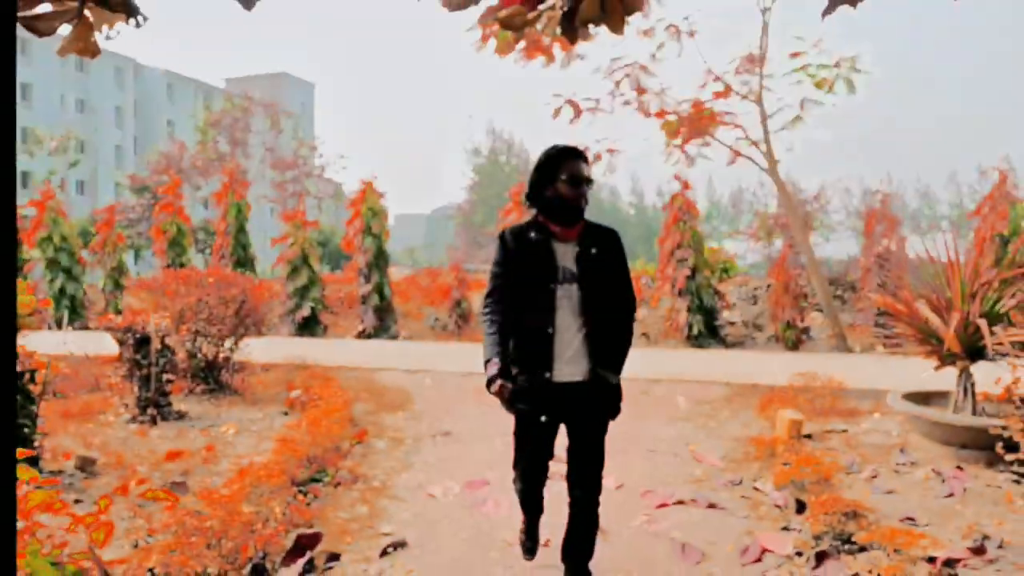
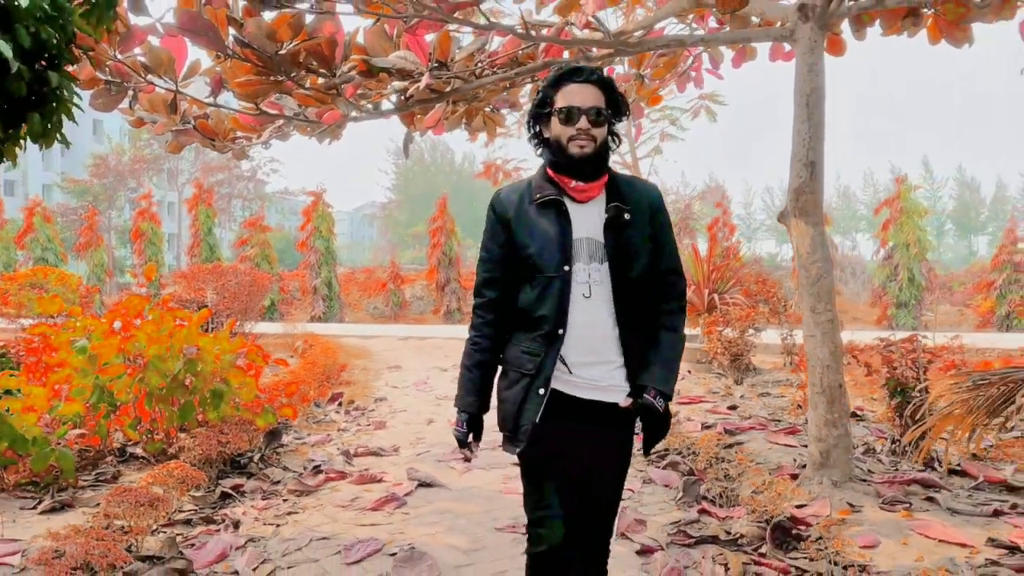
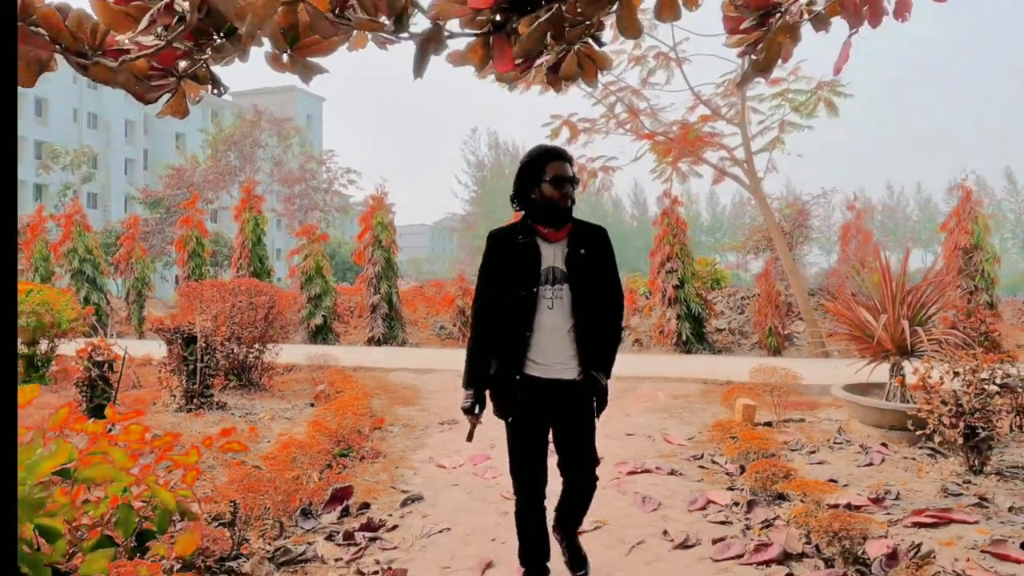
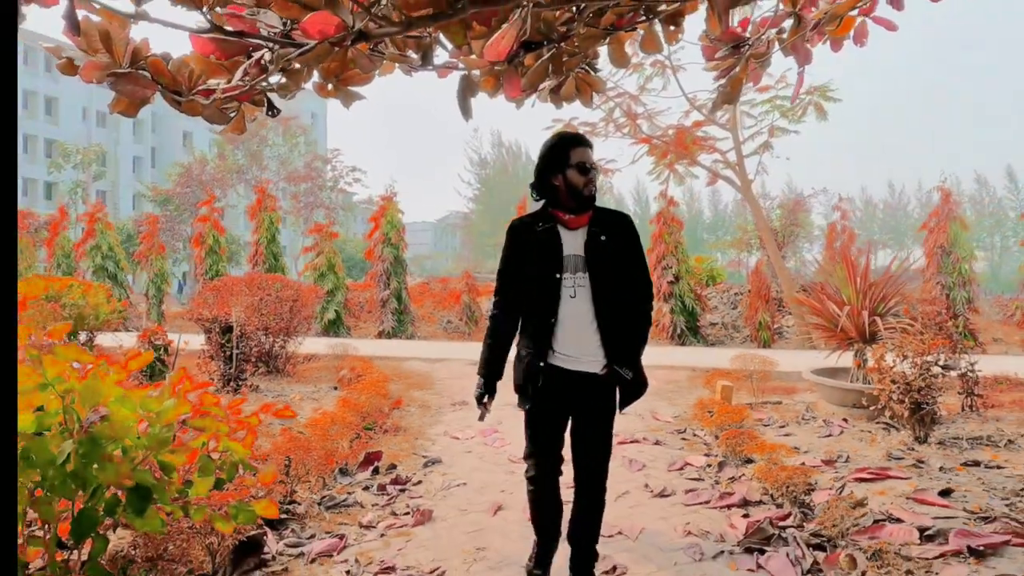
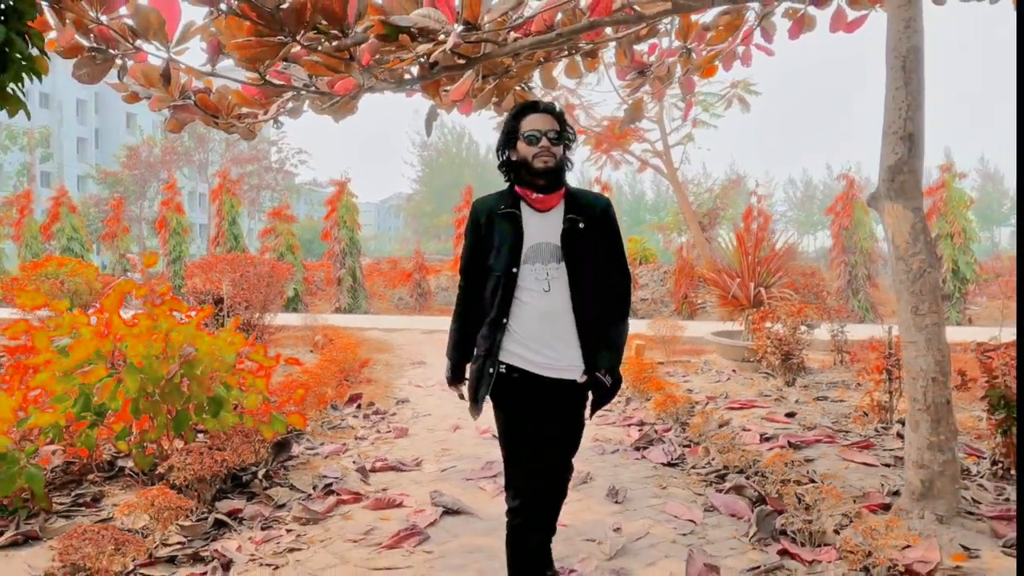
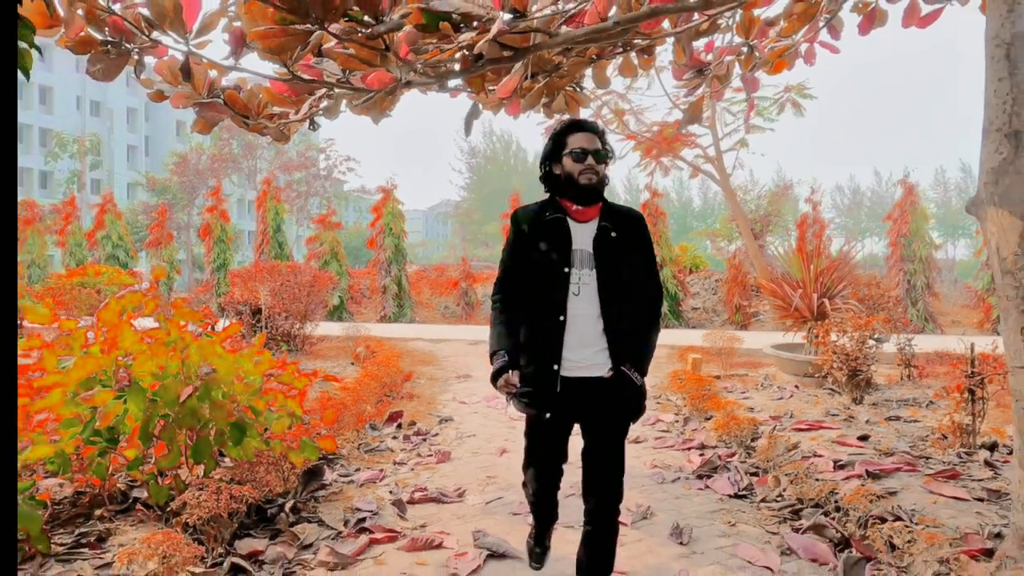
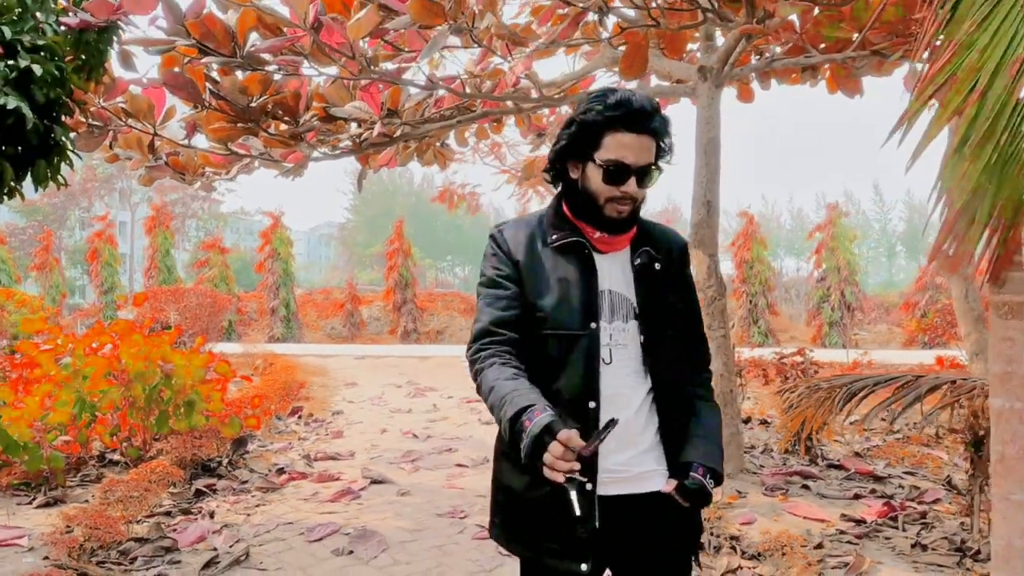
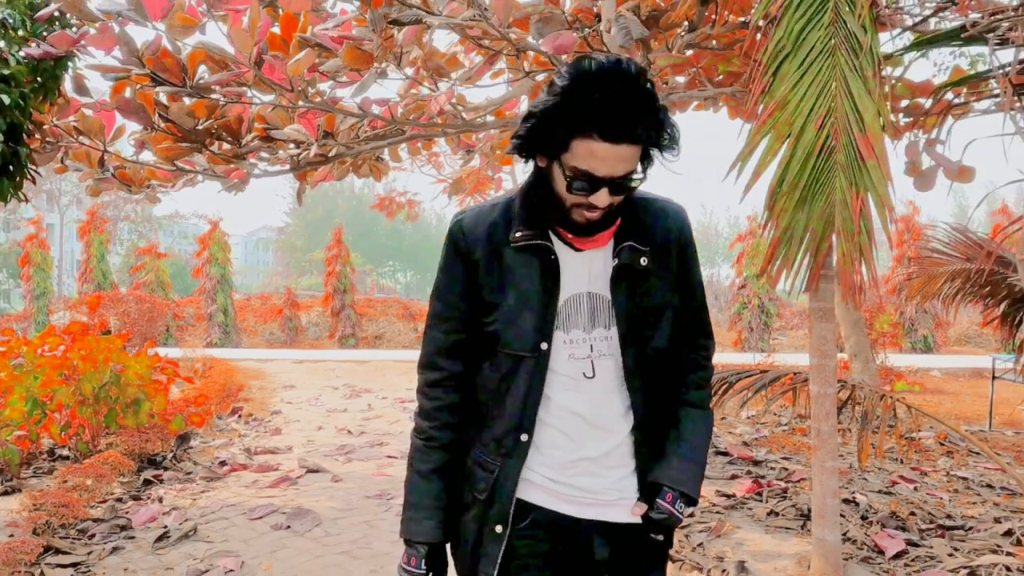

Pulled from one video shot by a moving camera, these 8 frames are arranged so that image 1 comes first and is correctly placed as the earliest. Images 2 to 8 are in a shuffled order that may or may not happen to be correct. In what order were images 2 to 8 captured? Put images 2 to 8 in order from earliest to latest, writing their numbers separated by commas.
3, 4, 6, 5, 2, 7, 8
